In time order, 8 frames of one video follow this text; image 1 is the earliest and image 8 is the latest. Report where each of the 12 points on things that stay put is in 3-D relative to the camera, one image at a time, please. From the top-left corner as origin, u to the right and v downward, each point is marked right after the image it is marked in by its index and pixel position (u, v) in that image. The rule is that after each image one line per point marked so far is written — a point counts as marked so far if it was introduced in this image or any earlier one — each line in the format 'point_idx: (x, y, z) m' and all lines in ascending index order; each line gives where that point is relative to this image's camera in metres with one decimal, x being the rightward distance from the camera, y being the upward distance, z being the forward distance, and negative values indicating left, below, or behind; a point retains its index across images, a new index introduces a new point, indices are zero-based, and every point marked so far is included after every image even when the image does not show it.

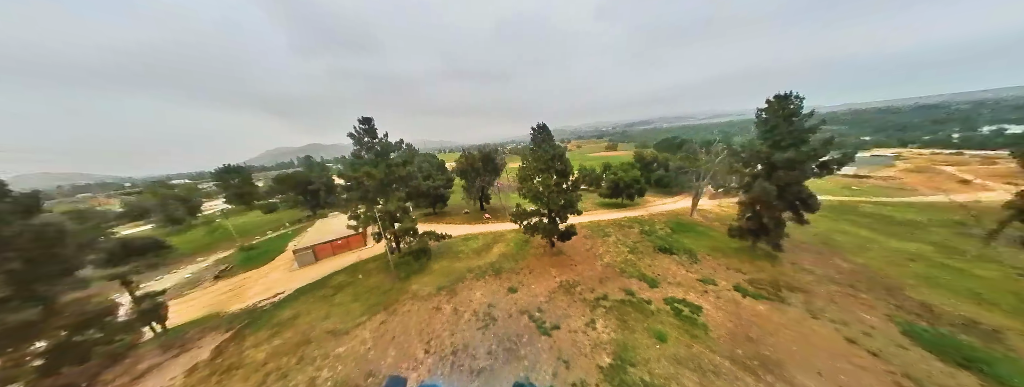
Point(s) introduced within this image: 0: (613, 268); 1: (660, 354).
0: (+6.8, -5.0, +14.9) m
1: (+6.4, -6.9, +9.4) m
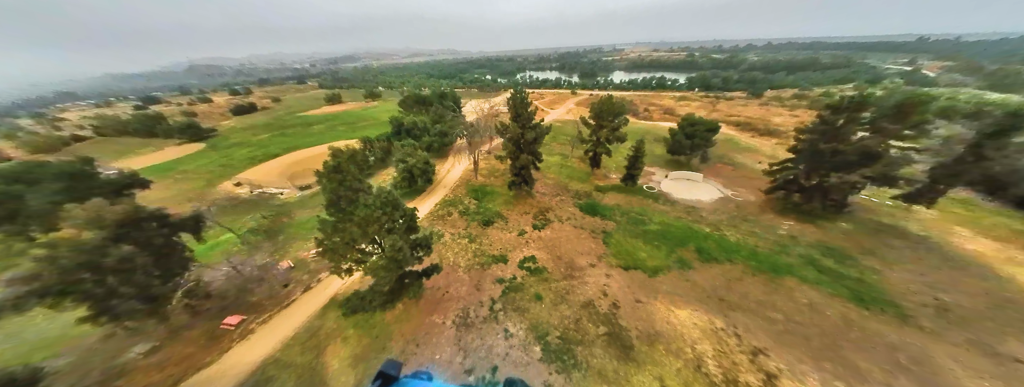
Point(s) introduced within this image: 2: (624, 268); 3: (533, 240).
0: (-2.7, -5.3, +16.1) m
1: (+2.2, -7.1, +13.6) m
2: (+8.6, -5.9, +17.0) m
3: (+1.8, -4.0, +18.9) m
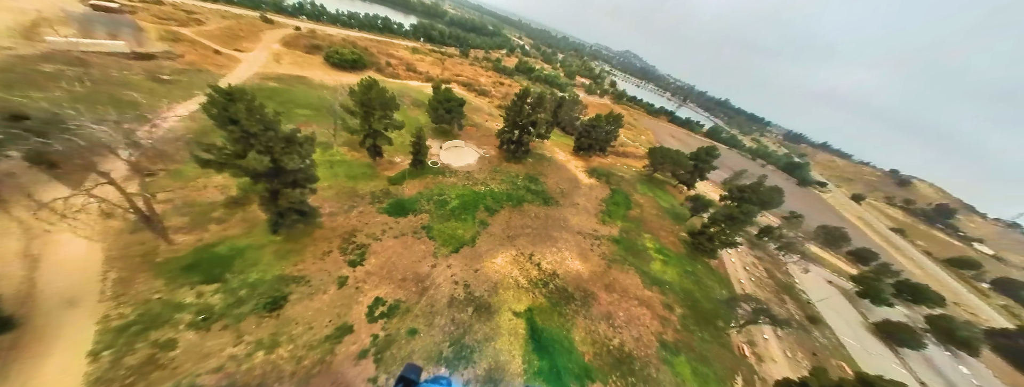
0: (-10.5, -9.4, +11.6) m
1: (-5.5, -9.2, +14.6) m
2: (-5.2, -5.4, +20.9) m
3: (-10.7, -6.3, +16.2) m
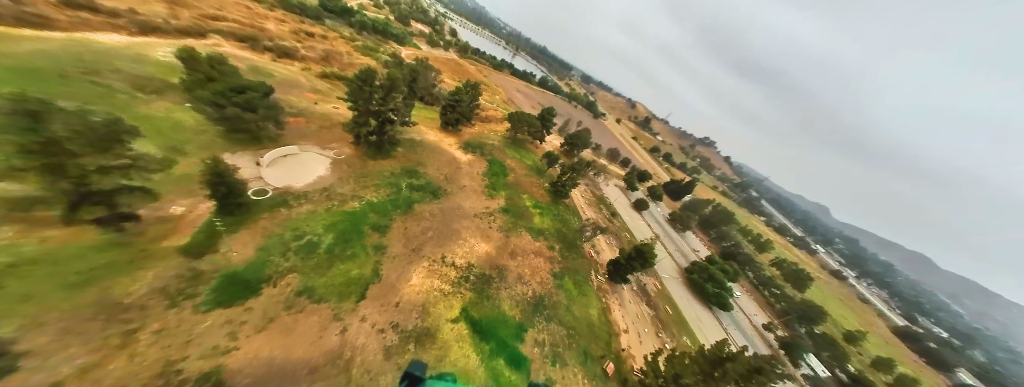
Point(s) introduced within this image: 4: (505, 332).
0: (-10.7, -14.9, +8.9) m
1: (-8.2, -12.8, +13.7) m
2: (-12.1, -8.4, +18.1) m
3: (-13.9, -11.5, +11.8) m
4: (-0.6, -12.3, +19.9) m
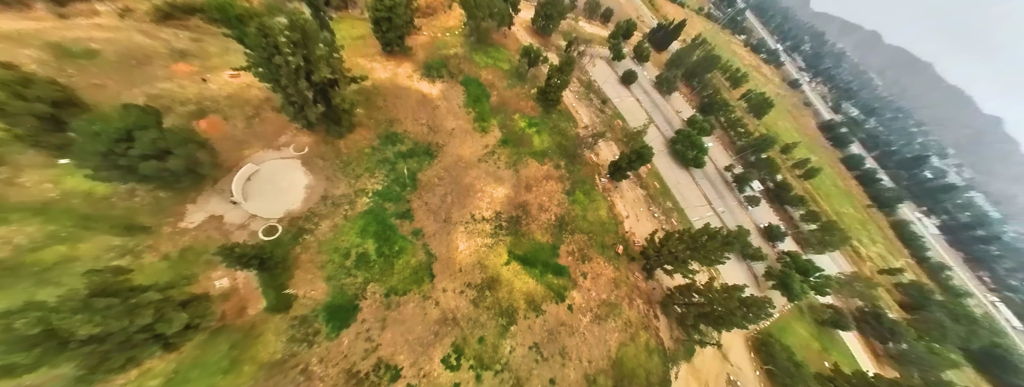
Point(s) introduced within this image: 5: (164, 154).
0: (-3.4, -17.7, +17.6) m
1: (-2.3, -12.9, +20.6) m
2: (-7.8, -8.3, +22.1) m
3: (-7.8, -14.5, +18.3) m
4: (+3.8, -7.1, +25.8) m
5: (-26.0, +3.0, +16.5) m
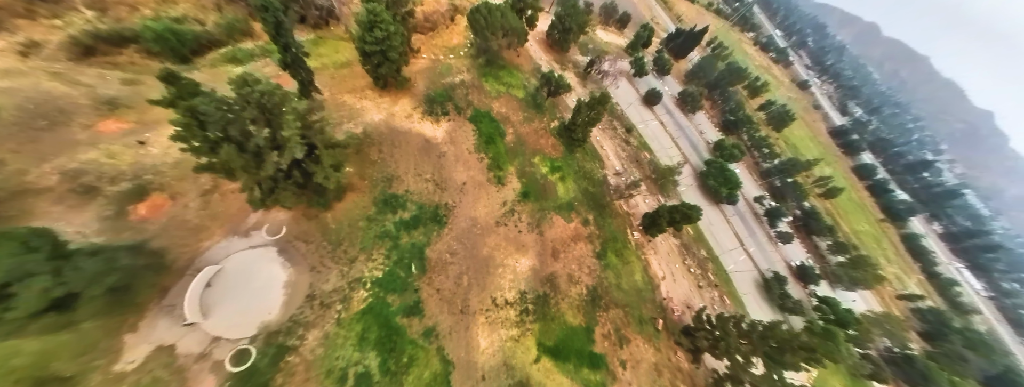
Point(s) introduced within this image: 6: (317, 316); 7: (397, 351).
0: (-0.3, -25.8, +14.2) m
1: (+0.6, -20.8, +17.0) m
2: (-5.0, -16.2, +18.1) m
3: (-4.8, -22.6, +14.6) m
4: (+6.6, -14.7, +22.0) m
5: (-23.0, -5.4, +11.6) m
6: (-15.4, -9.7, +17.7) m
7: (-9.3, -12.7, +18.1) m
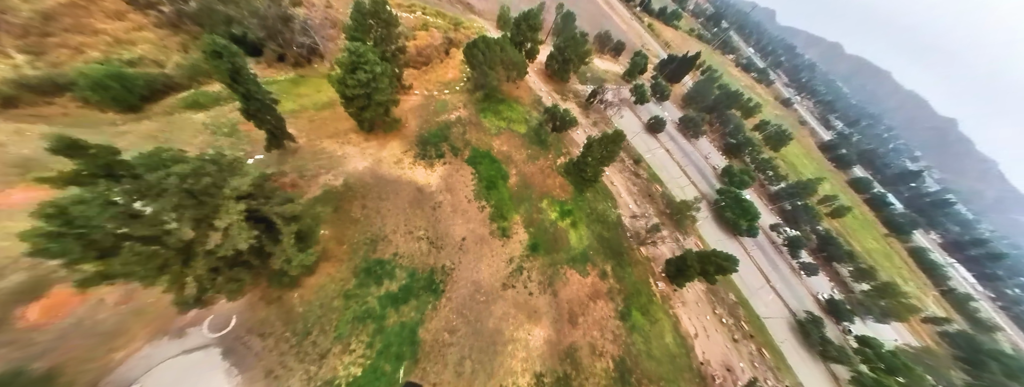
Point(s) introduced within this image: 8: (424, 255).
0: (+1.5, -30.2, +8.8) m
1: (+2.2, -25.4, +12.0) m
2: (-3.5, -21.0, +13.3) m
3: (-3.1, -27.2, +9.4) m
4: (+7.9, -19.5, +17.6) m
5: (-21.8, -10.4, +7.1) m
6: (-14.2, -14.9, +13.2) m
7: (-8.0, -17.7, +13.5) m
8: (-8.0, -5.4, +19.9) m
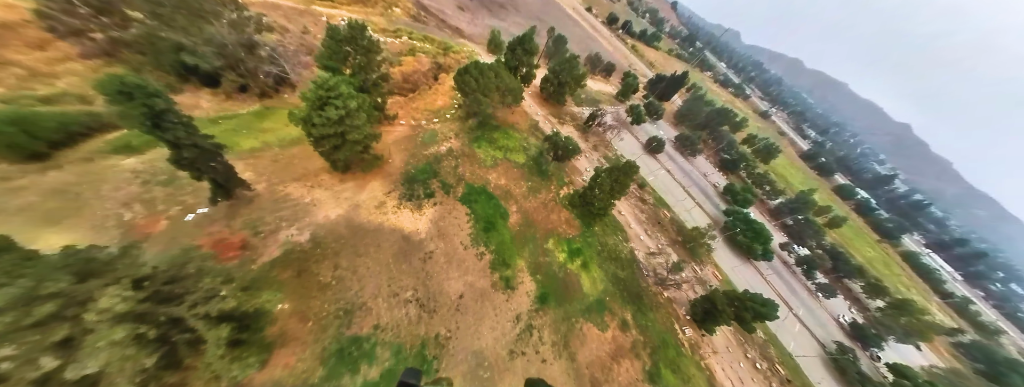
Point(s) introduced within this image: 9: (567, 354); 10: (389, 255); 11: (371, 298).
0: (+3.5, -32.9, +3.9) m
1: (+3.9, -28.3, +7.4) m
2: (-2.1, -24.3, +8.7) m
3: (-1.2, -30.1, +4.4) m
4: (+9.1, -22.6, +13.6) m
5: (-20.5, -13.9, +2.5) m
6: (-12.9, -18.5, +8.6) m
7: (-6.7, -21.2, +8.9) m
8: (-7.4, -9.3, +16.2) m
9: (+4.4, -13.0, +18.0) m
10: (-9.8, -4.8, +17.7) m
11: (-10.0, -7.5, +16.0) m
